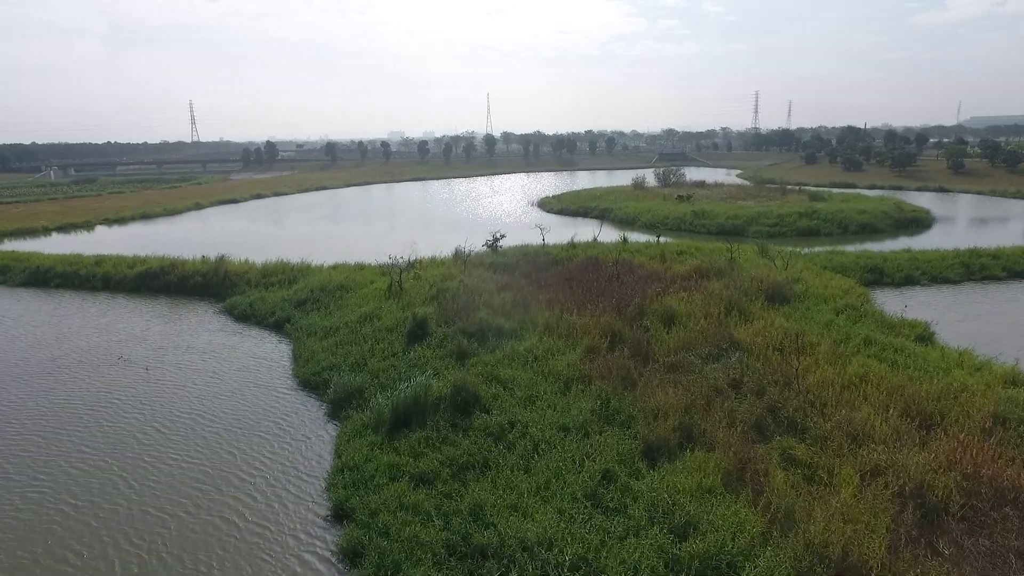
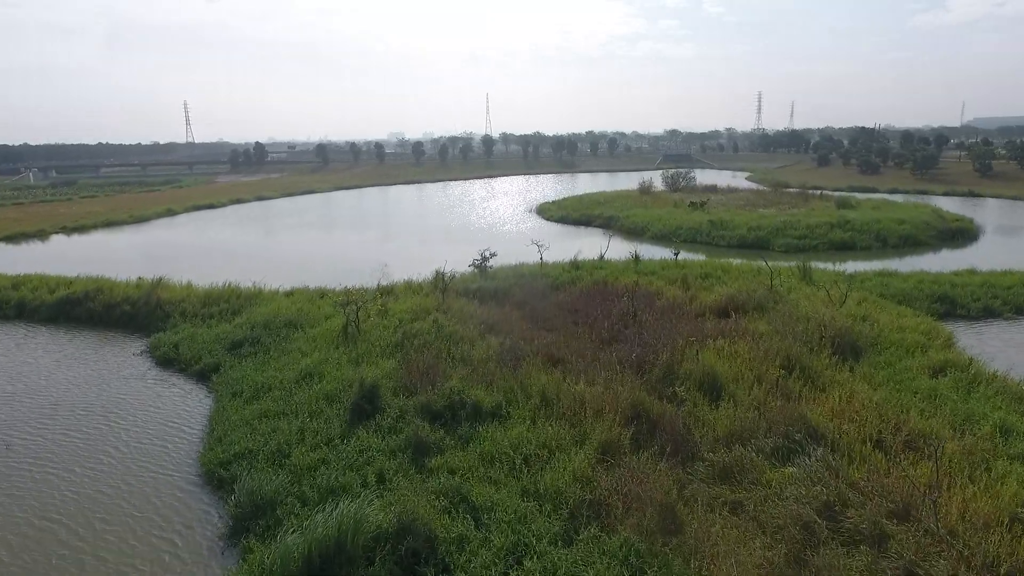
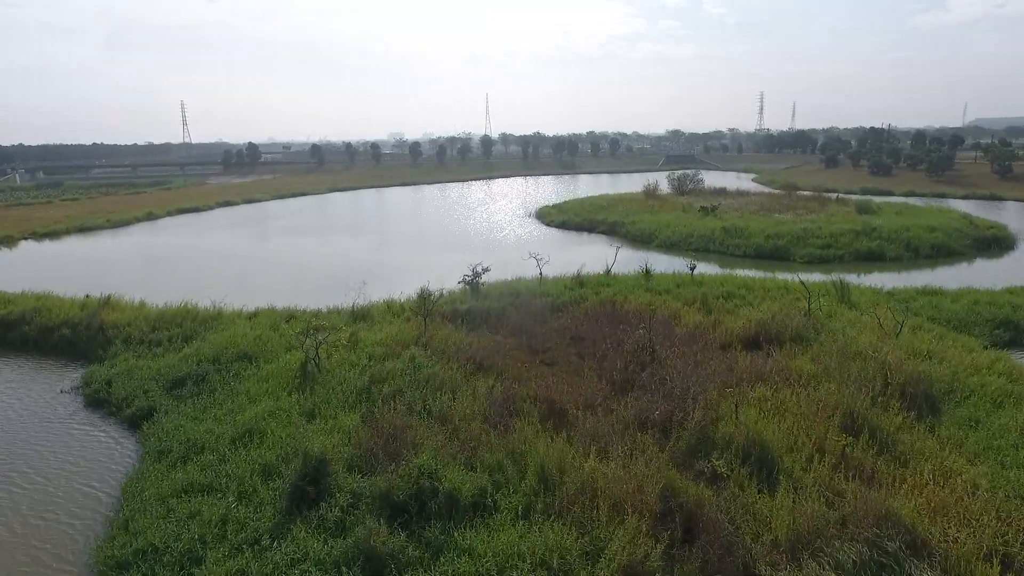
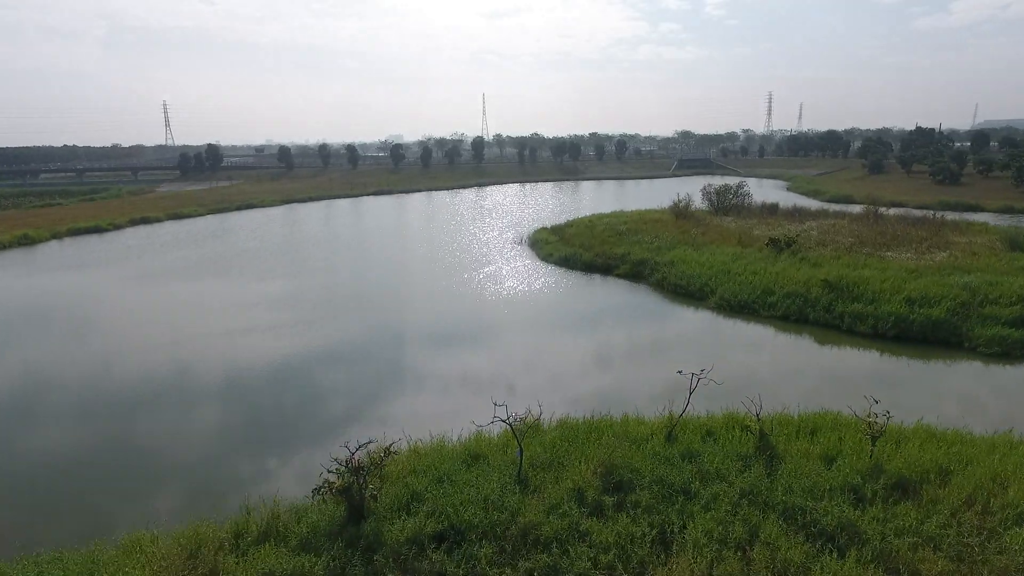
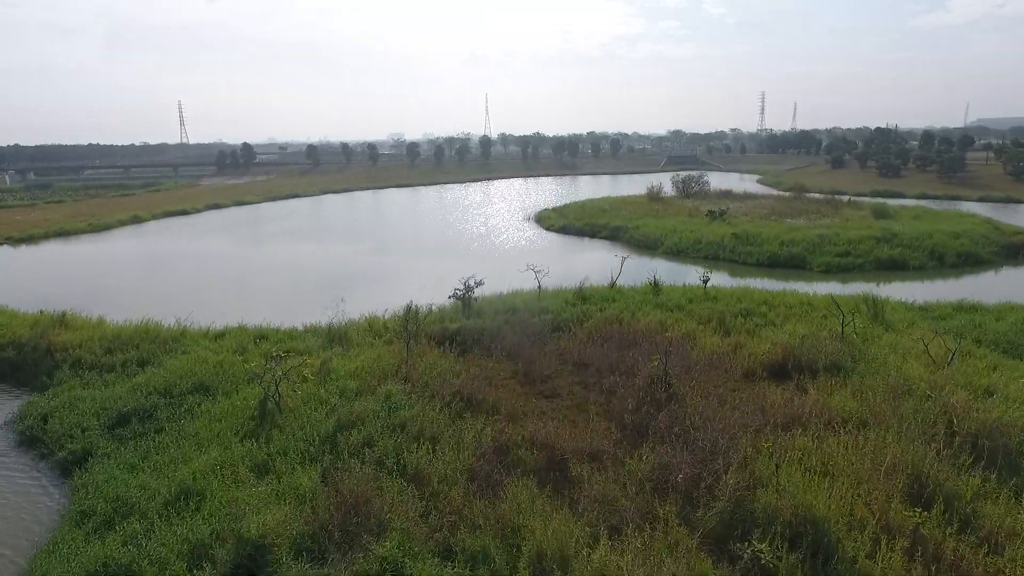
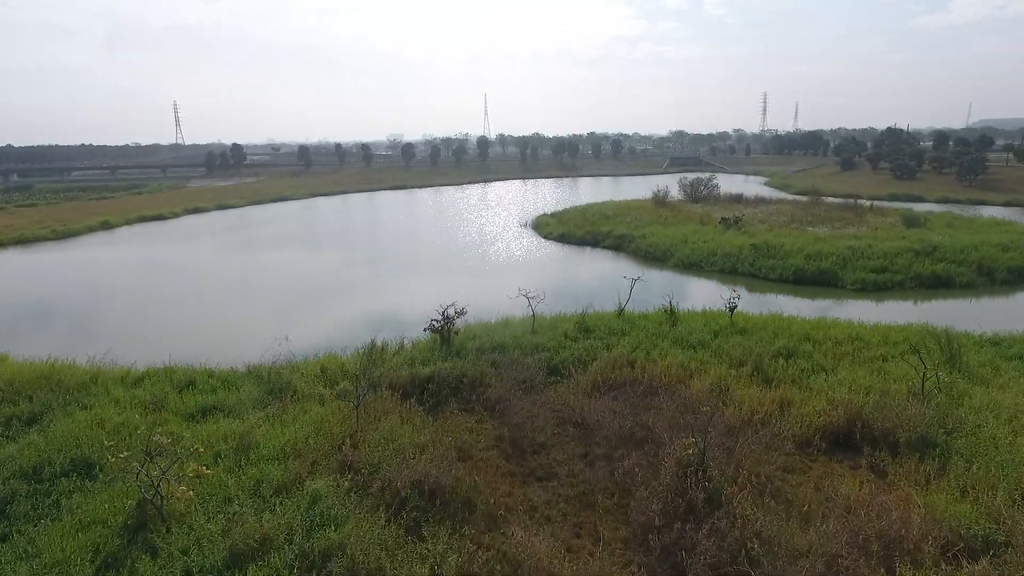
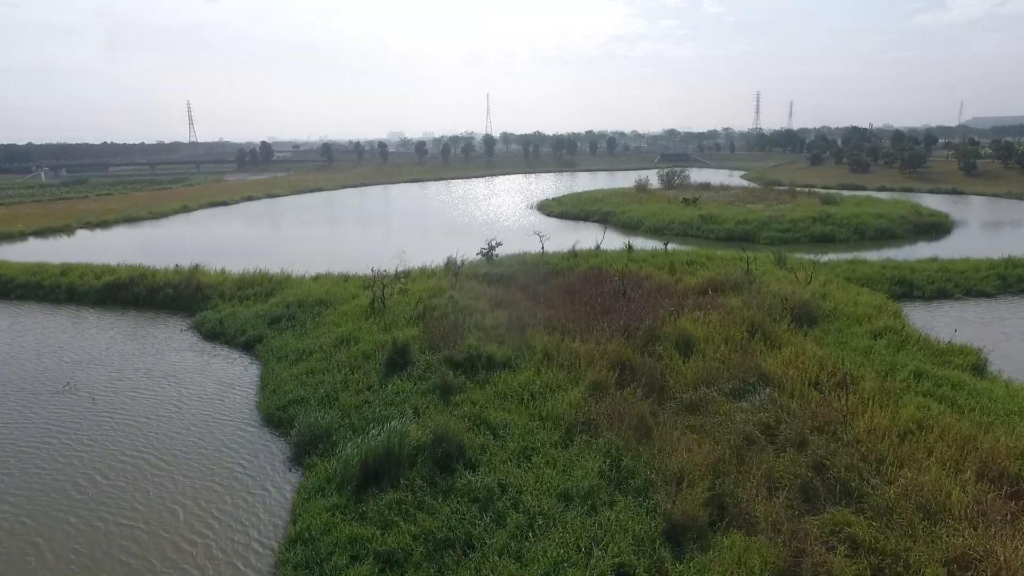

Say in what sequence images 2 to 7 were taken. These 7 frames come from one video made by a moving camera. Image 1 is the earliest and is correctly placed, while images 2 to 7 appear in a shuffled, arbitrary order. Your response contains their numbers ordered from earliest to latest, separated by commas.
7, 2, 3, 5, 6, 4
